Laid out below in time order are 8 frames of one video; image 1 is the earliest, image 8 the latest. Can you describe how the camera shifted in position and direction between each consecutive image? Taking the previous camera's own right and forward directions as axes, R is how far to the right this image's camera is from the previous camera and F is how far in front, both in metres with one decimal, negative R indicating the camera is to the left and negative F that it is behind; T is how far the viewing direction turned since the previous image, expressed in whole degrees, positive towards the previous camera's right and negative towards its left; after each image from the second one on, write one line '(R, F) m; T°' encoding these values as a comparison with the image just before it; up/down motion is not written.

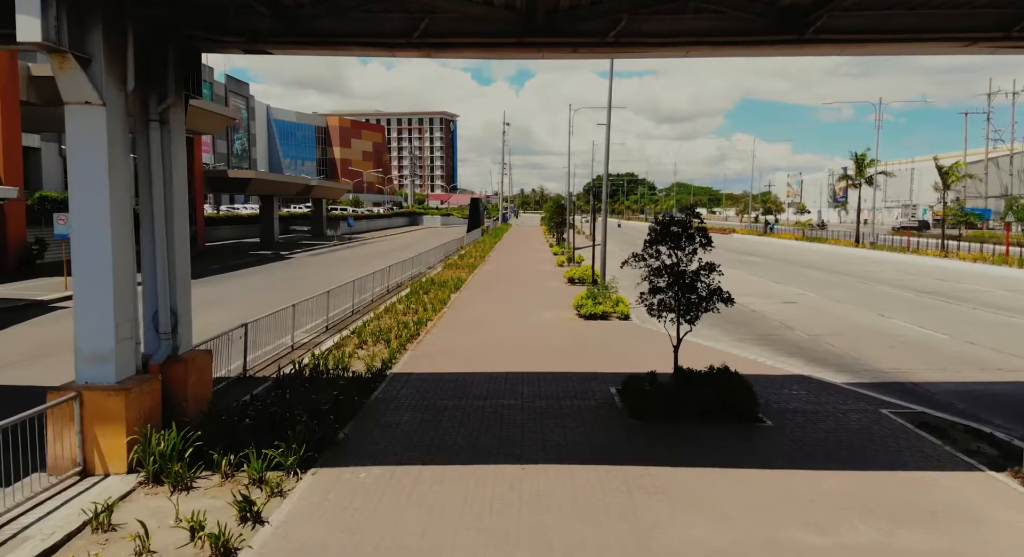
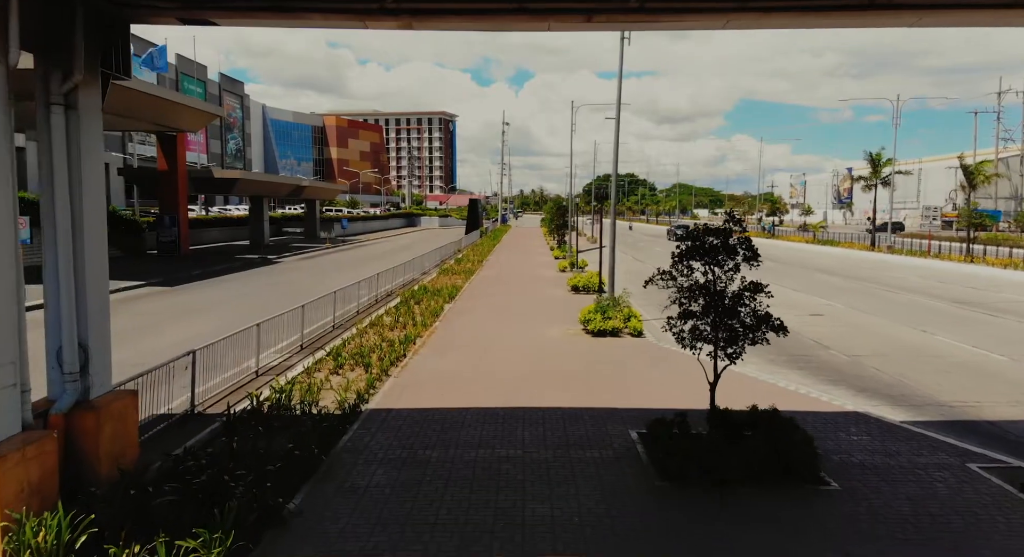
(0.0, +1.9) m; 0°
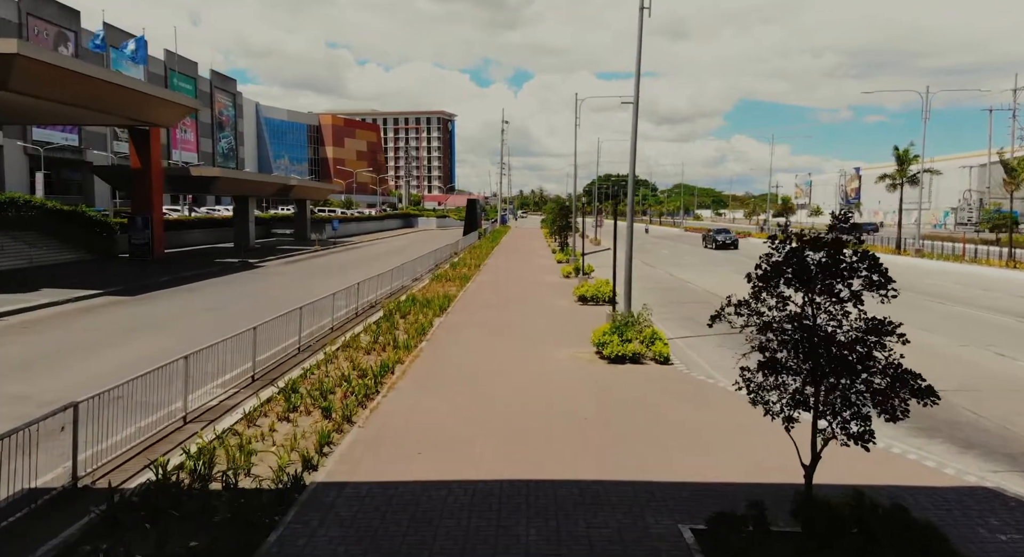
(0.0, +2.7) m; 0°
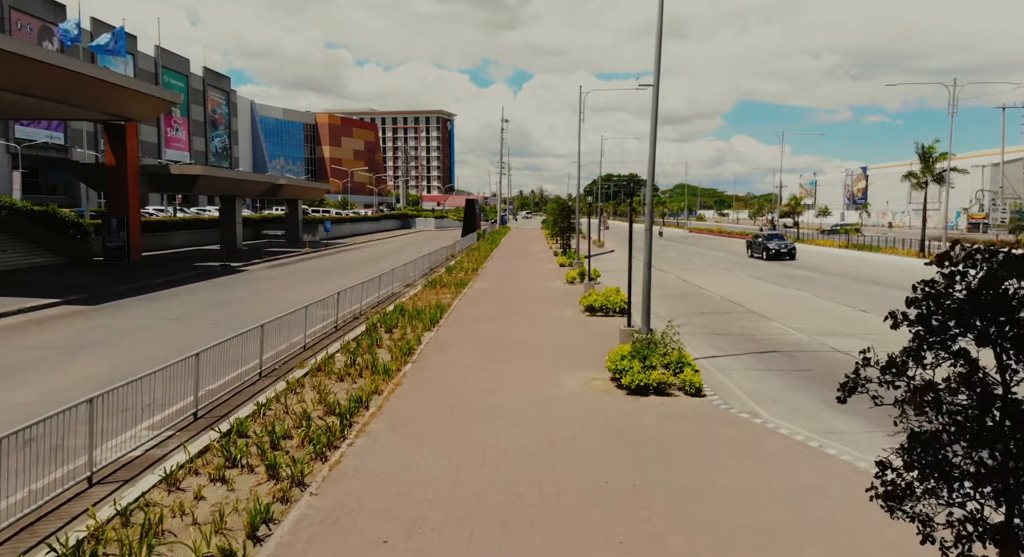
(0.0, +2.2) m; 0°
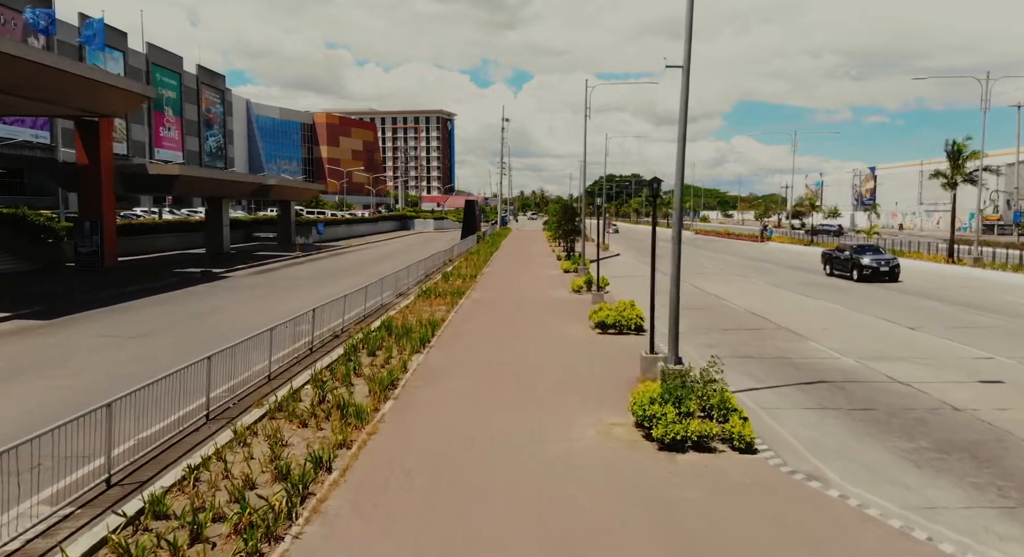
(0.0, +2.2) m; 0°
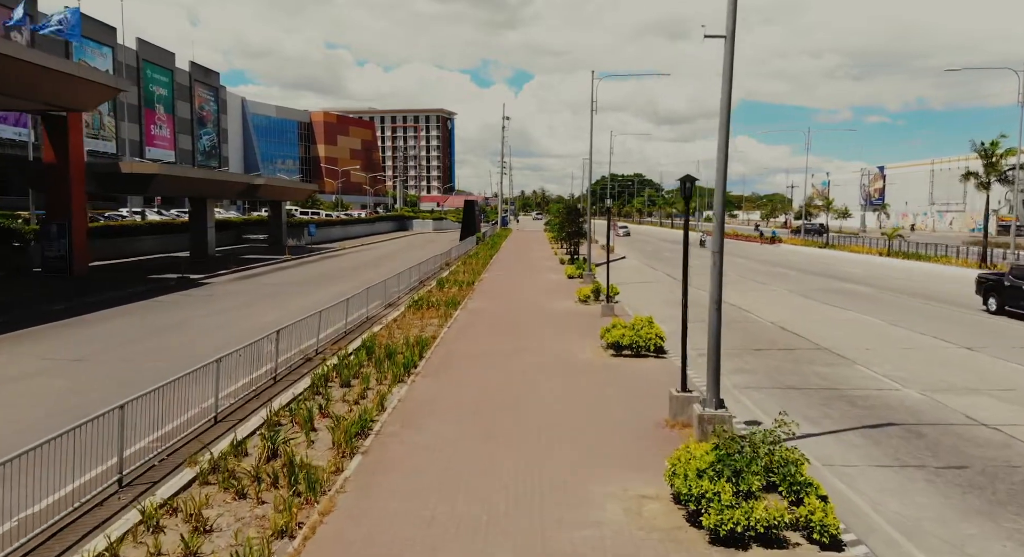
(0.0, +2.2) m; 0°
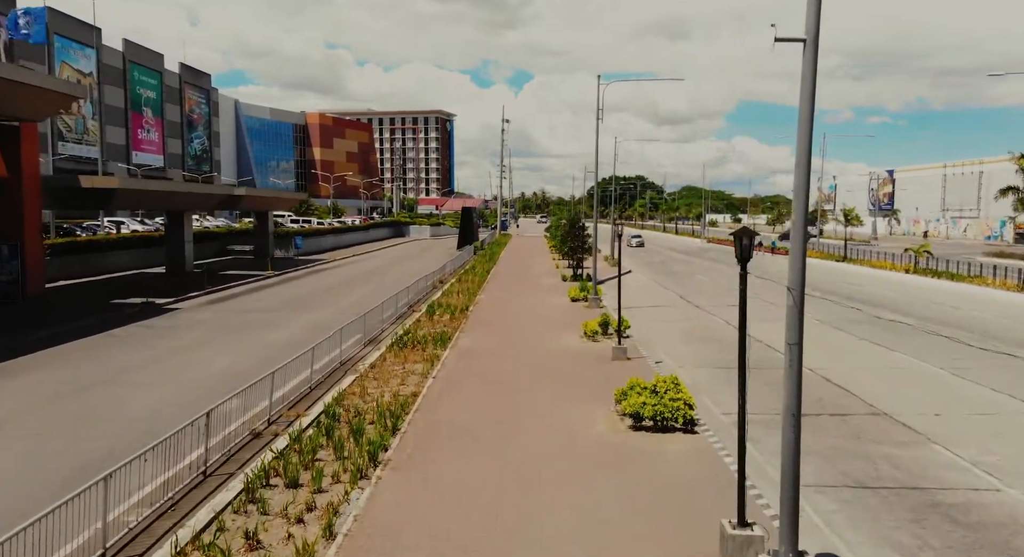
(+0.1, +2.6) m; 0°
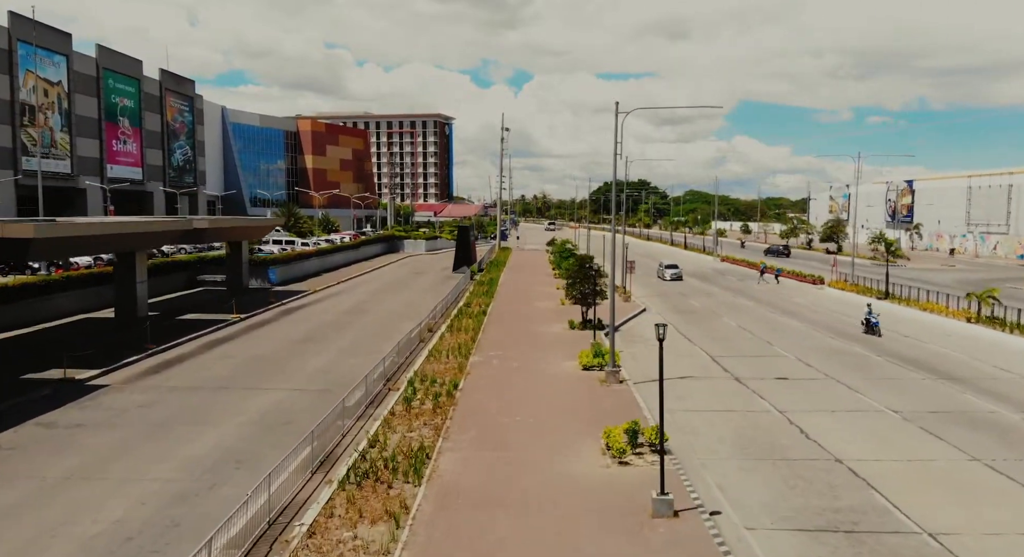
(0.0, +4.8) m; 0°
